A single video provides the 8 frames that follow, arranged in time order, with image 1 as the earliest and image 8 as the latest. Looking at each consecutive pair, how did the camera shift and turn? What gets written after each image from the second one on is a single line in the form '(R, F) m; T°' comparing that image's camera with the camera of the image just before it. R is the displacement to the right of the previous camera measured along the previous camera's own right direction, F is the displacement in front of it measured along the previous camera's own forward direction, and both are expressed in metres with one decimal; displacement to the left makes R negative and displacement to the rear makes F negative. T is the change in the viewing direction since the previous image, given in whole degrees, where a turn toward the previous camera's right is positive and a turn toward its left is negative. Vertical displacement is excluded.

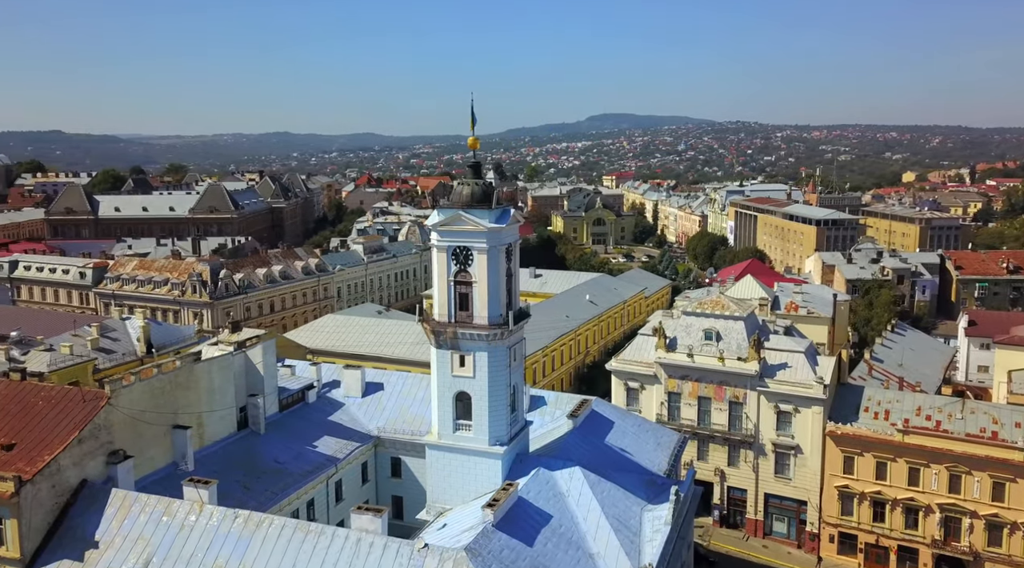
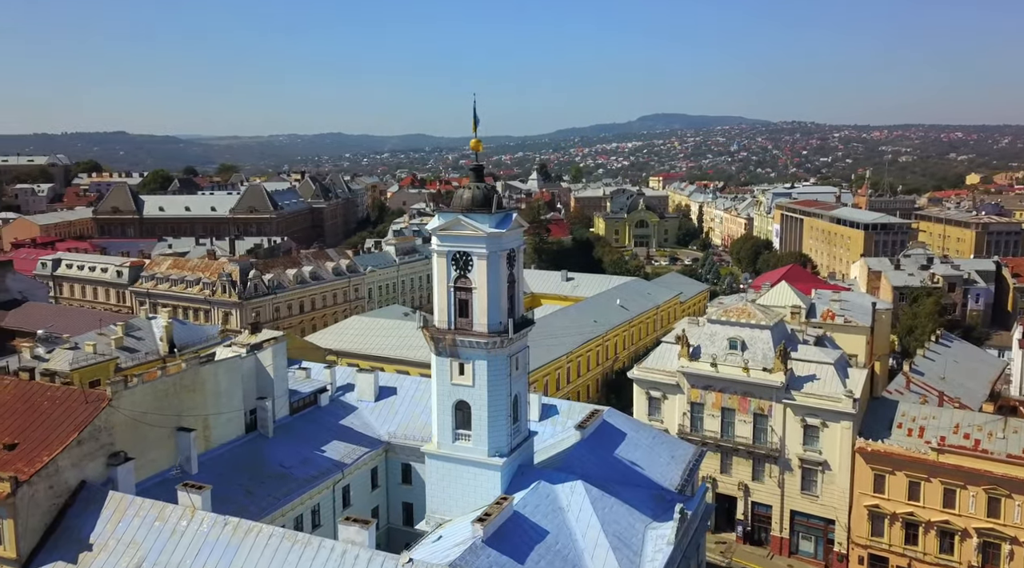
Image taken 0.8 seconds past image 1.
(+2.1, +0.9) m; -4°
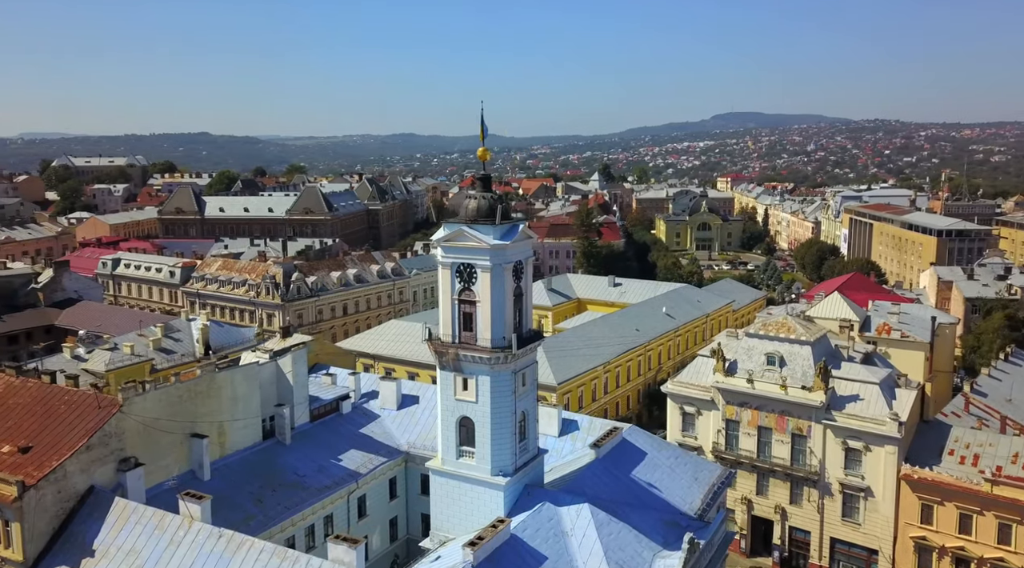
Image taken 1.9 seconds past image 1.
(+2.7, +1.2) m; -6°
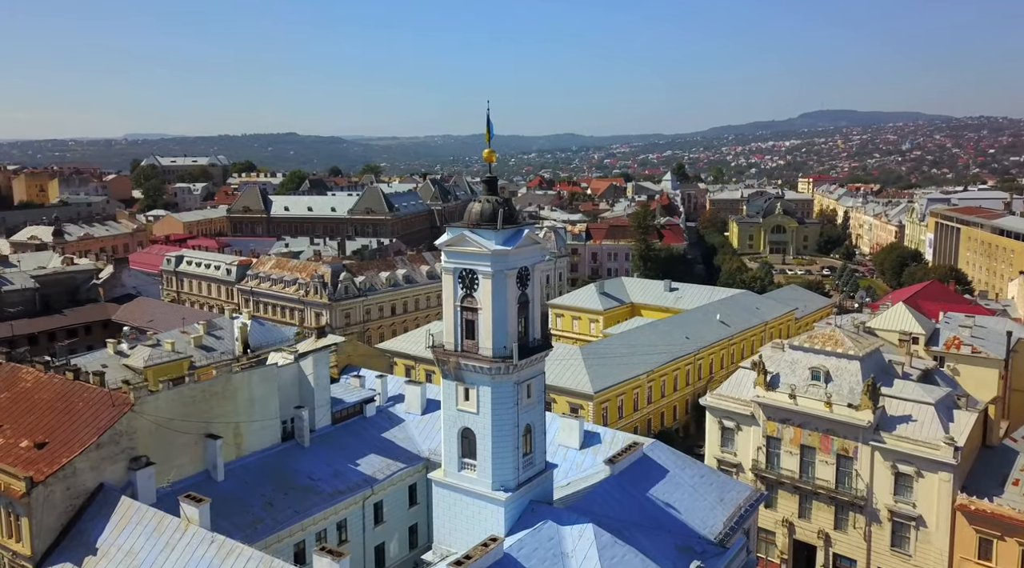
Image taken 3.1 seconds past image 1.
(+3.0, +1.5) m; -6°
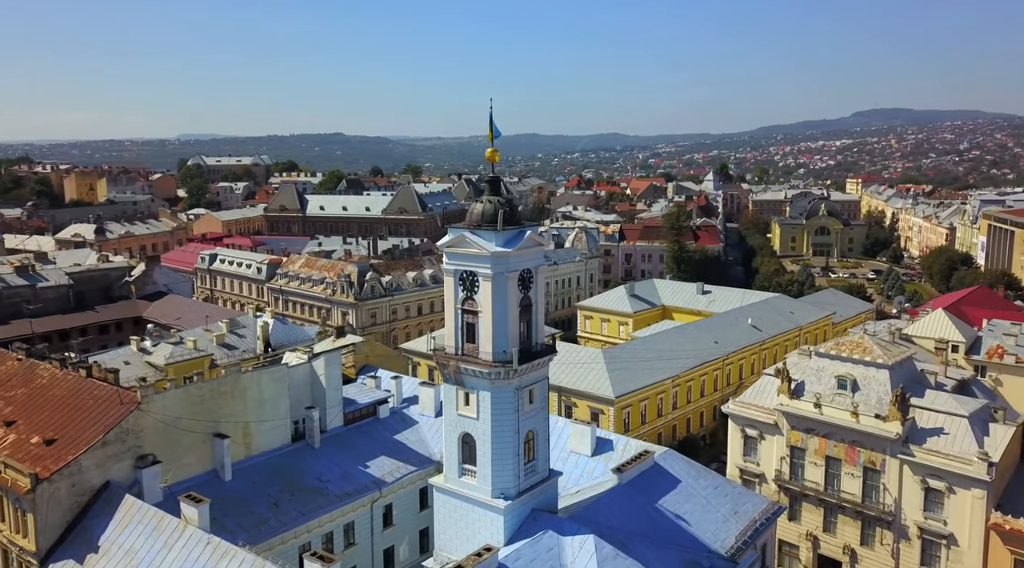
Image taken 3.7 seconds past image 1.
(+1.7, +0.8) m; -3°
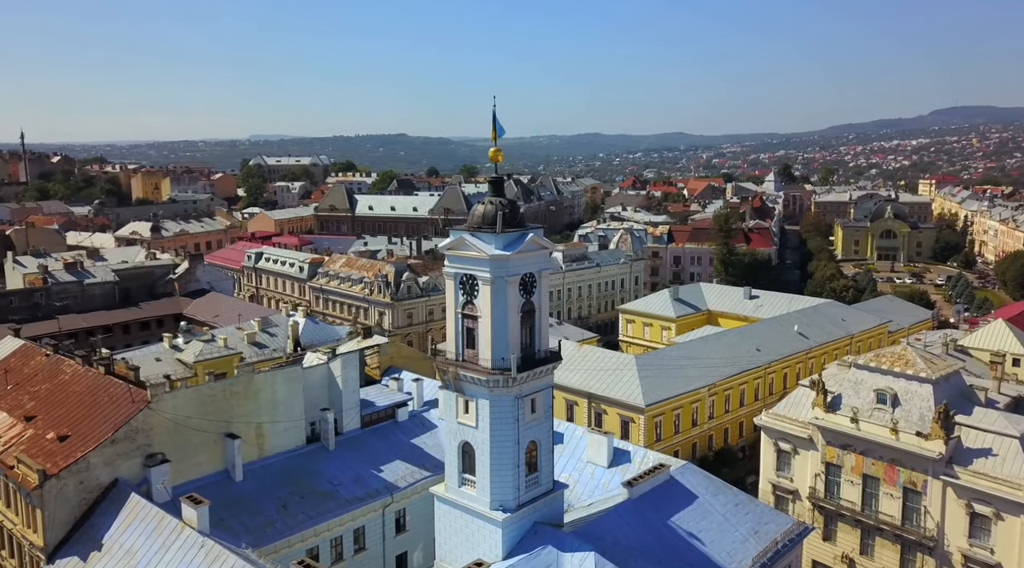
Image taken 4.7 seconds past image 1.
(+2.3, +1.3) m; -5°
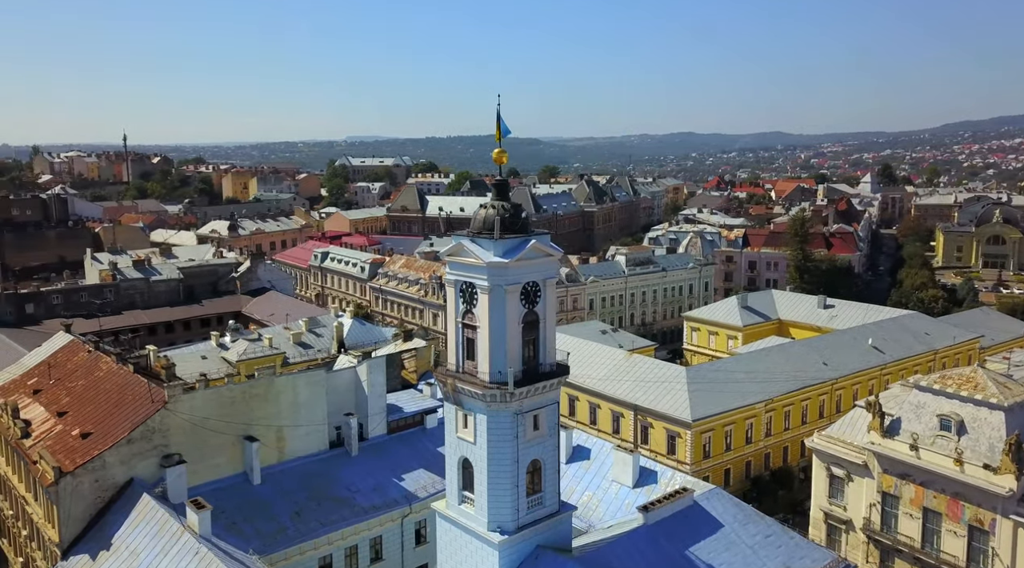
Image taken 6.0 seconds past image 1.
(+3.0, +1.9) m; -7°
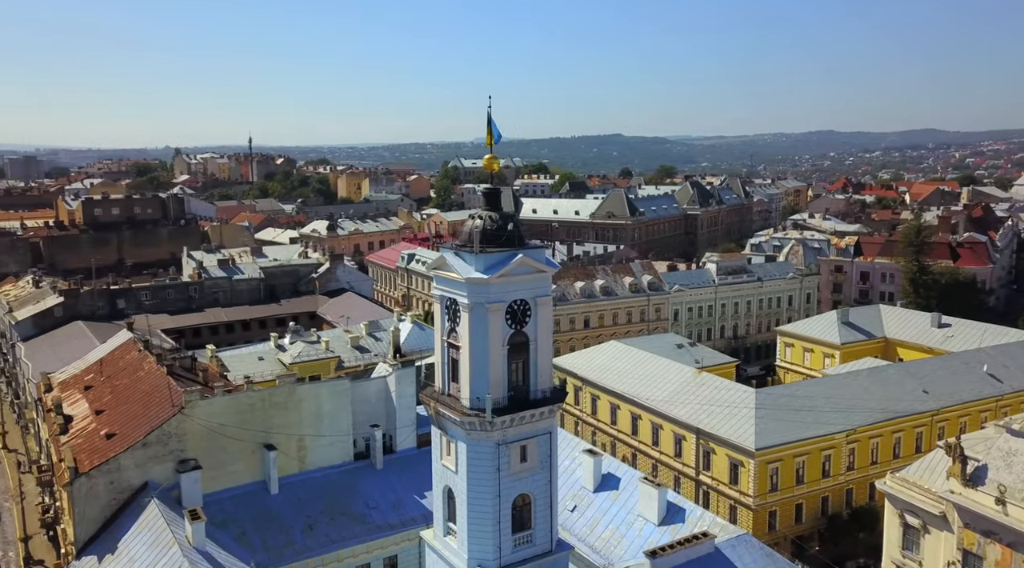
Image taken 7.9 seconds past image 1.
(+4.2, +3.0) m; -10°
